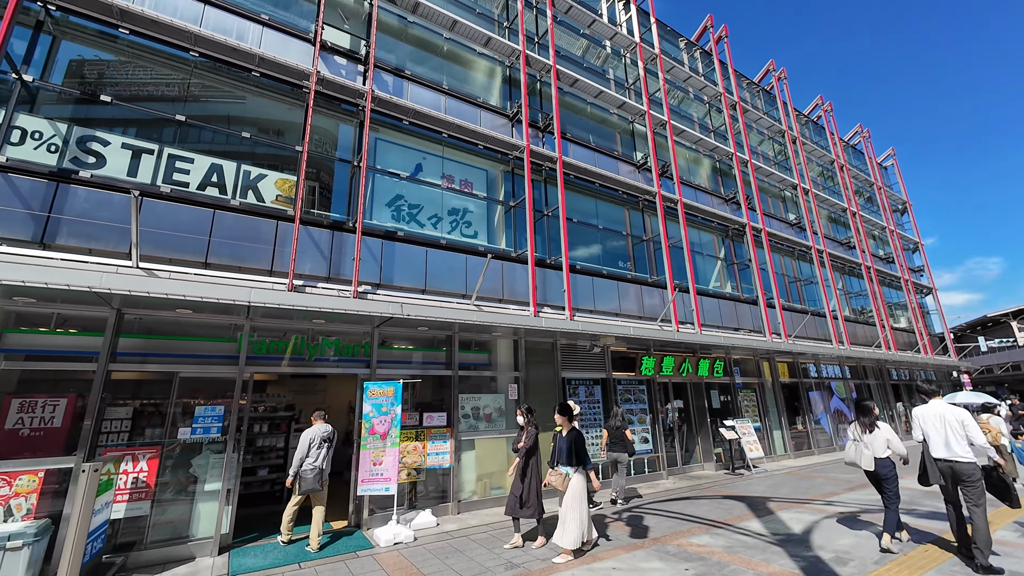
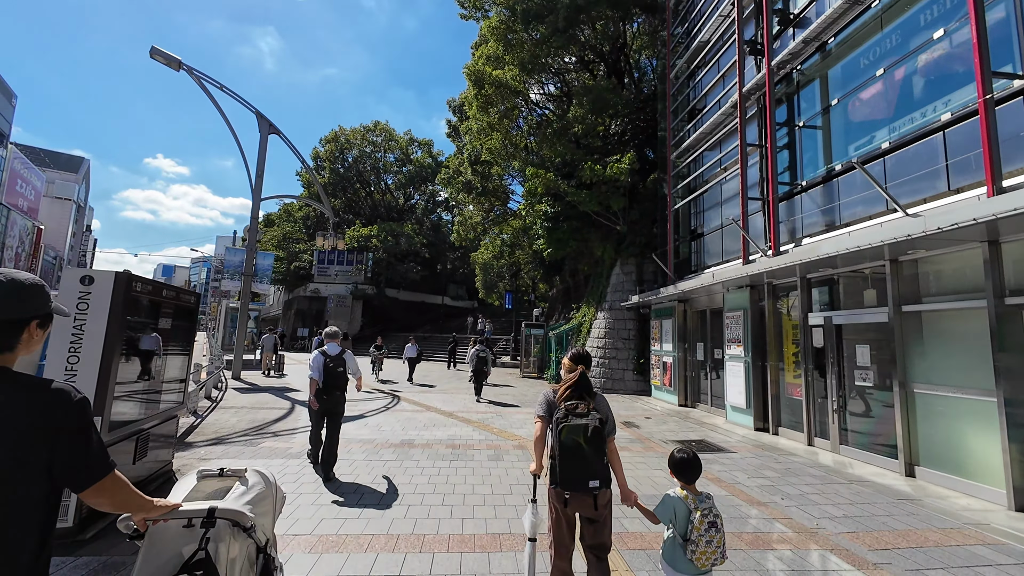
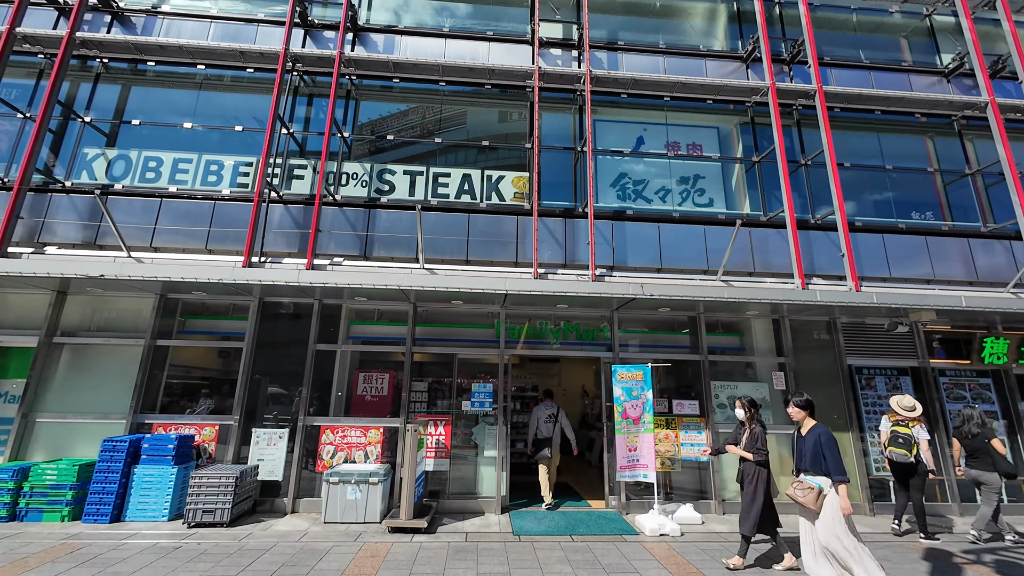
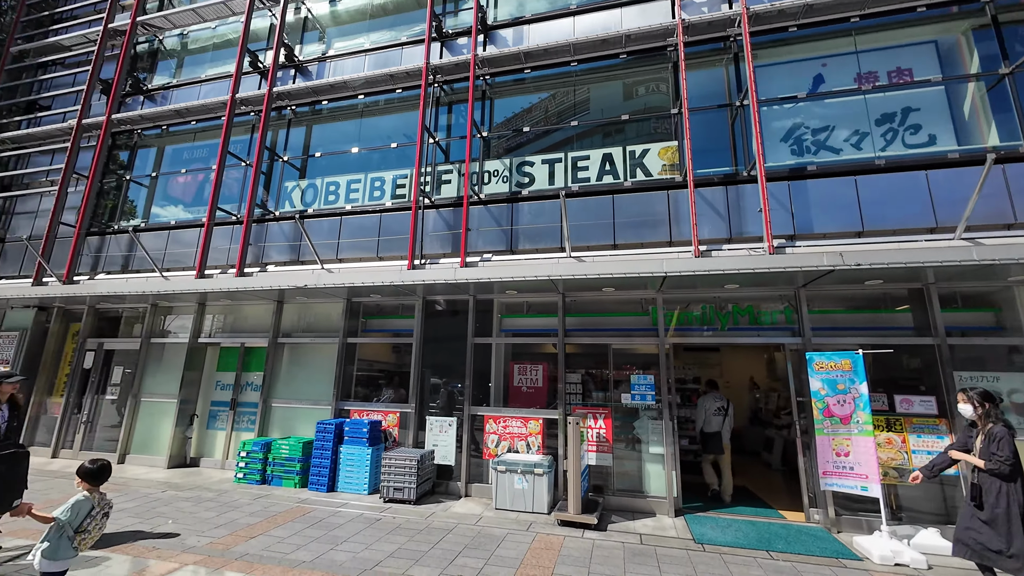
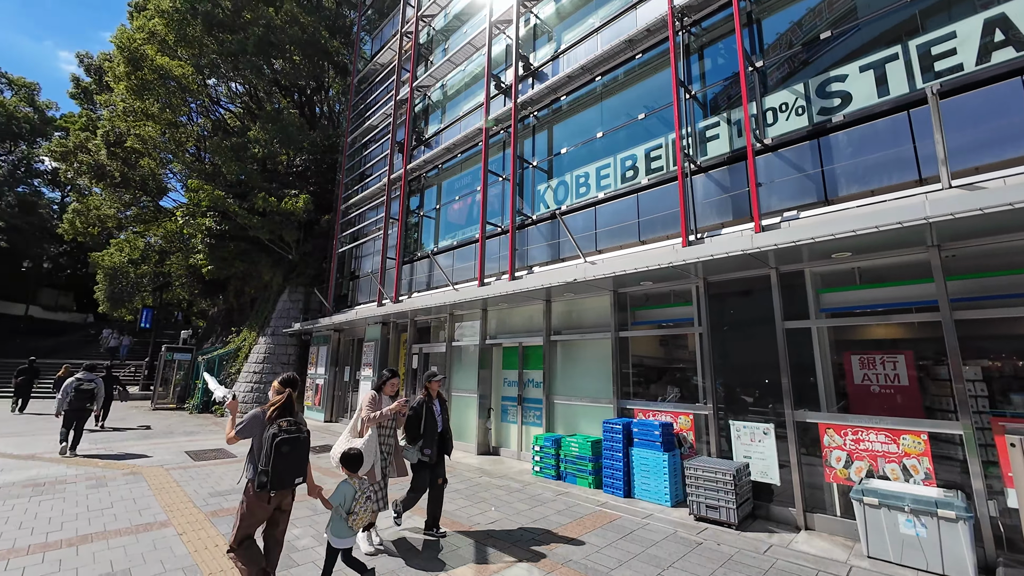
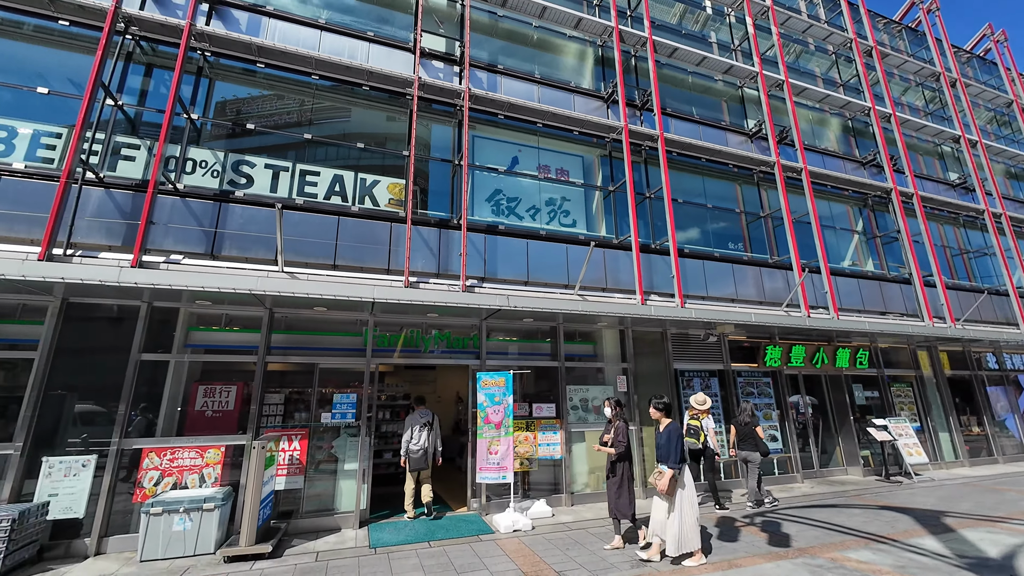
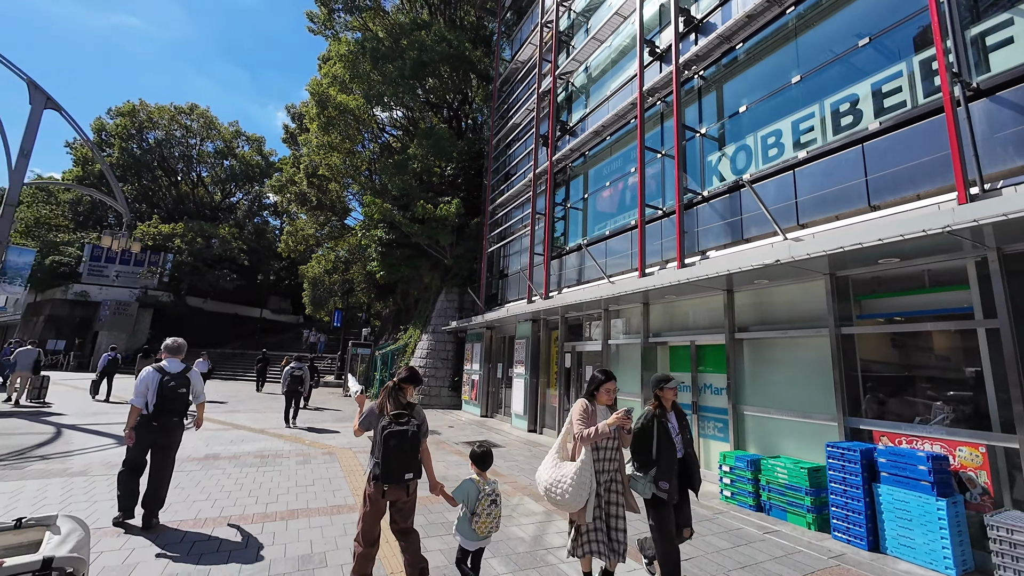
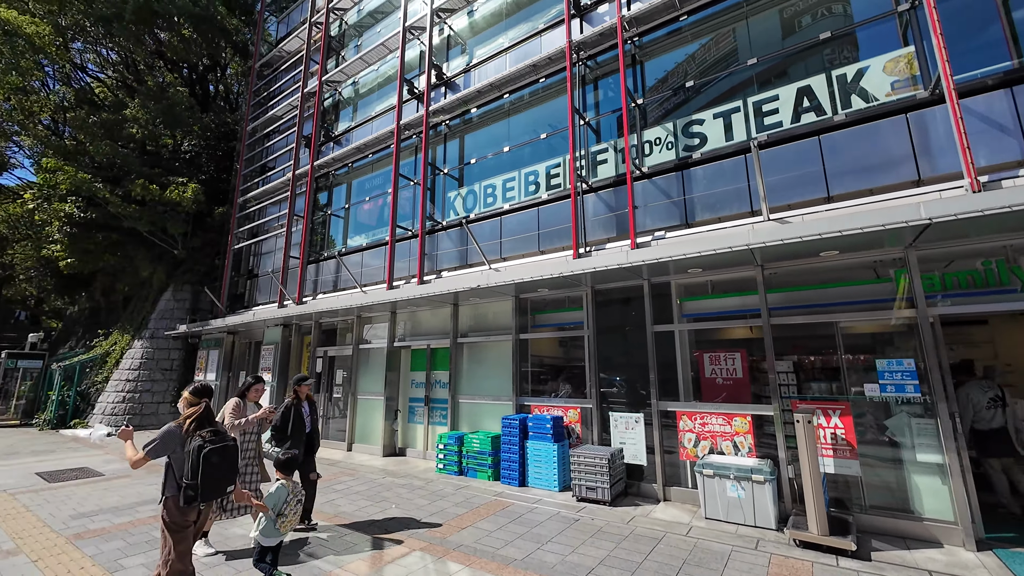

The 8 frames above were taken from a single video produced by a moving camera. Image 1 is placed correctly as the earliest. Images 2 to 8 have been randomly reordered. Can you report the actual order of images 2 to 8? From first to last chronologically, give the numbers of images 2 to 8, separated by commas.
6, 3, 4, 8, 5, 7, 2
